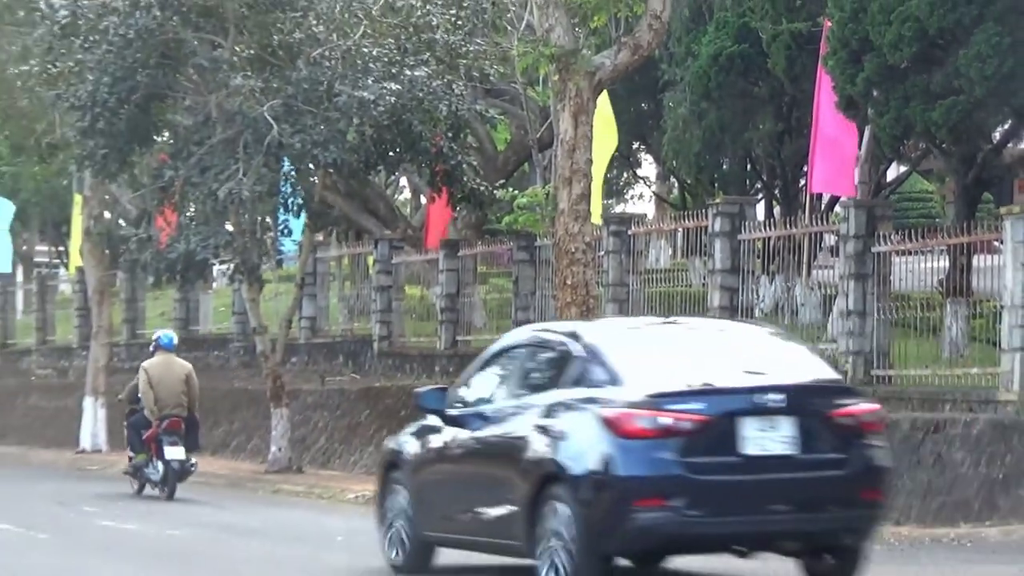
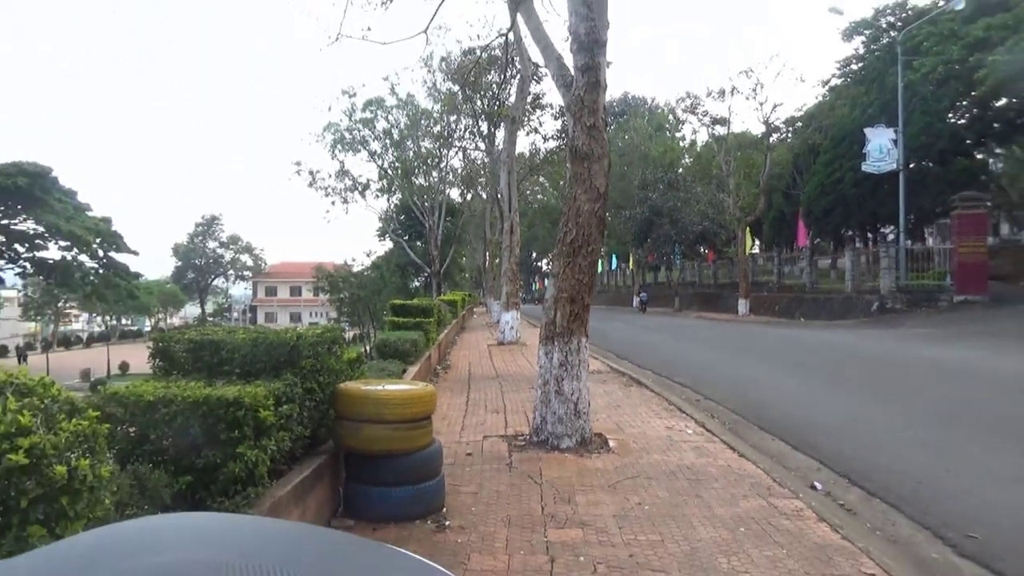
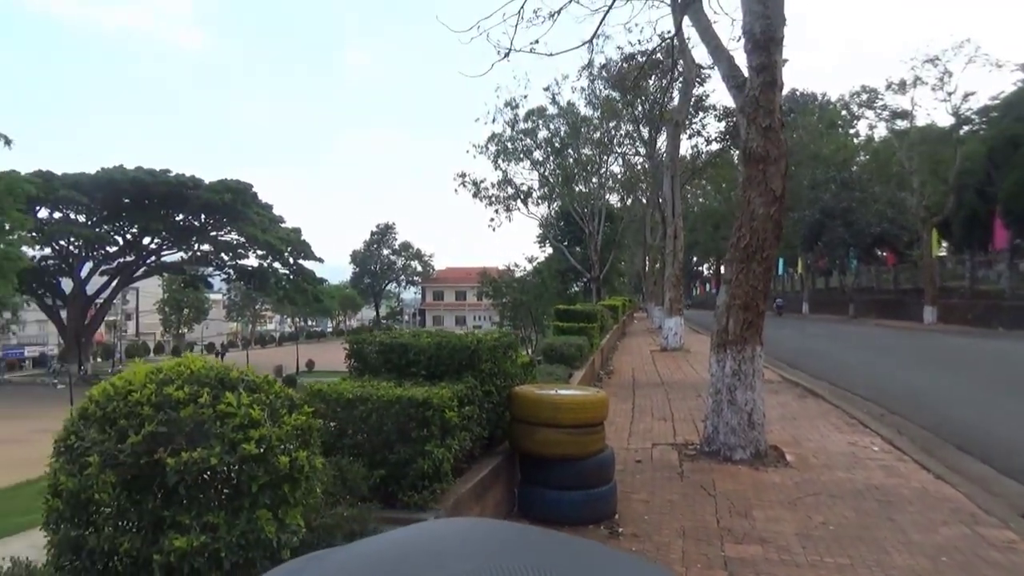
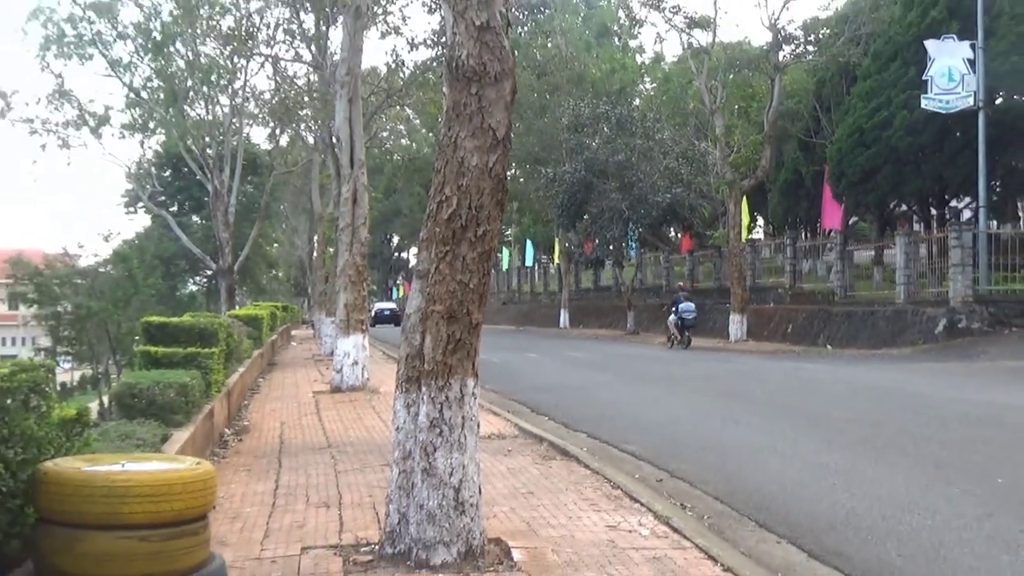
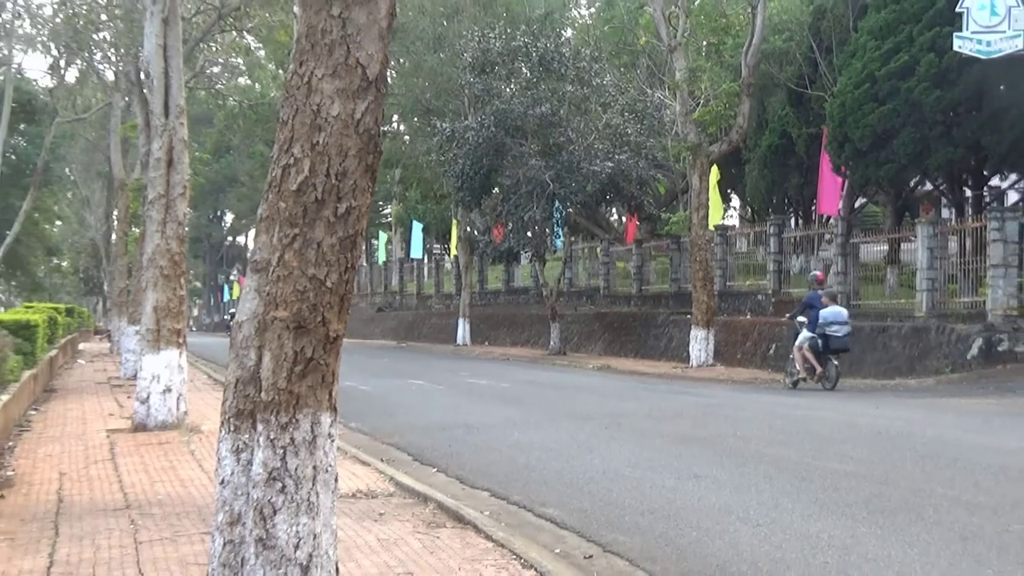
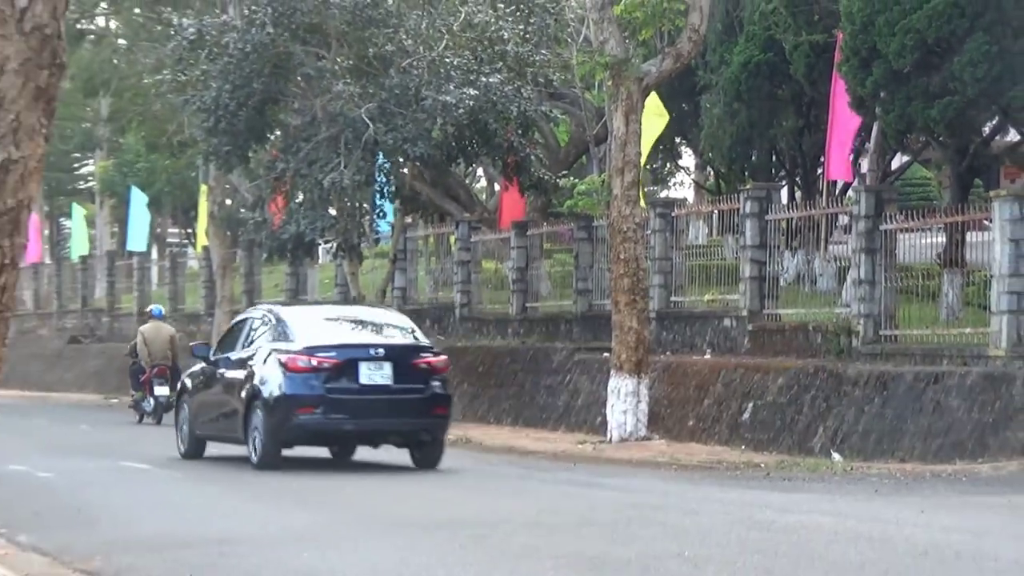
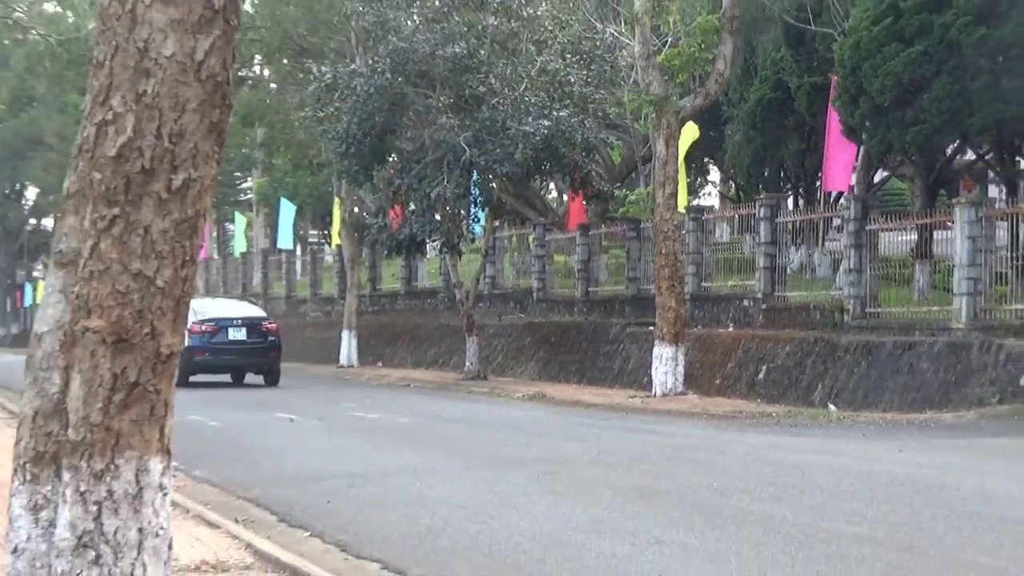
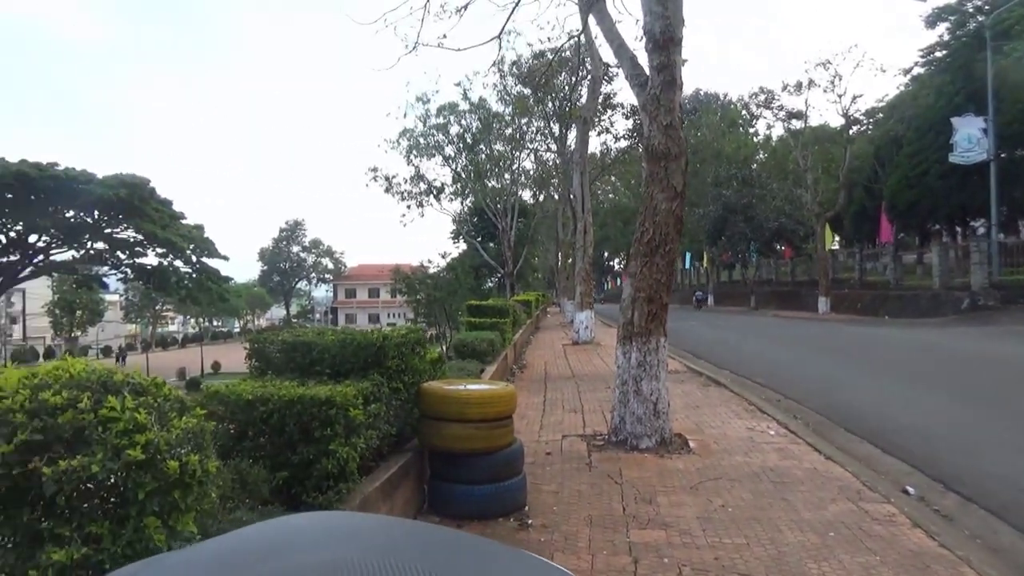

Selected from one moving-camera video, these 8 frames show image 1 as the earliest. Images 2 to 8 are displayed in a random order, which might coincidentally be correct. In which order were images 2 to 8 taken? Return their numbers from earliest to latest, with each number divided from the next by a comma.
6, 7, 5, 4, 2, 8, 3
